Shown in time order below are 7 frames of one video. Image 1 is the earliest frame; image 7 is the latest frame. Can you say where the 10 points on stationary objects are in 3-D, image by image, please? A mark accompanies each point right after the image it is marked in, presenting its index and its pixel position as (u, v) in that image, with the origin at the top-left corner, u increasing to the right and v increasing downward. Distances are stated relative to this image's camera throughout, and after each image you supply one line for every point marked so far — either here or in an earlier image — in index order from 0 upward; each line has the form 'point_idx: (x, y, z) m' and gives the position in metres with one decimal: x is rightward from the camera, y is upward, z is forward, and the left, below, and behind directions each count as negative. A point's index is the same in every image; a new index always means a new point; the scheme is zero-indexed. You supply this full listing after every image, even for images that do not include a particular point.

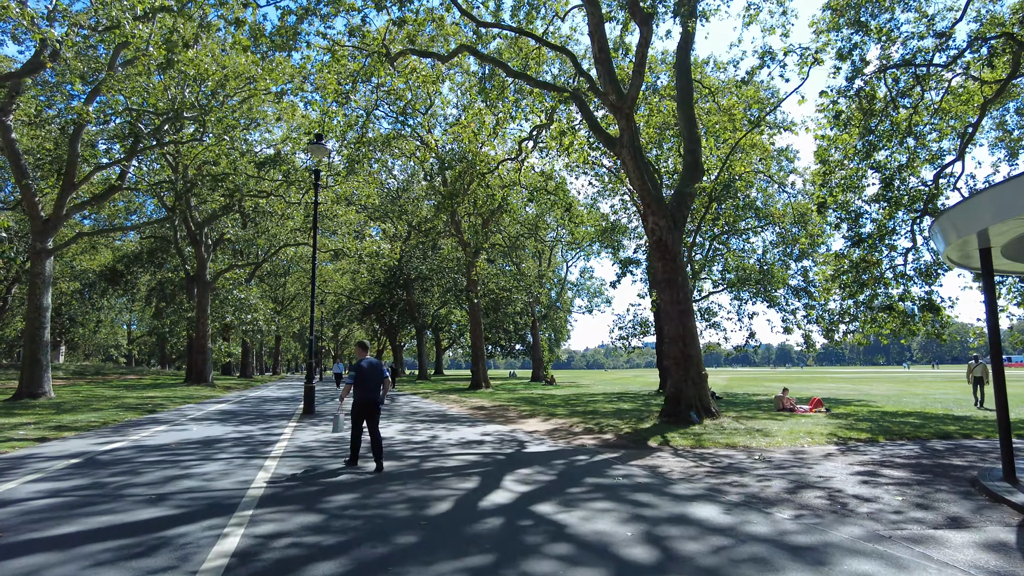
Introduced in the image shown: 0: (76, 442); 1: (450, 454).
0: (-7.3, -2.6, +10.0) m
1: (-0.9, -2.5, +8.9) m
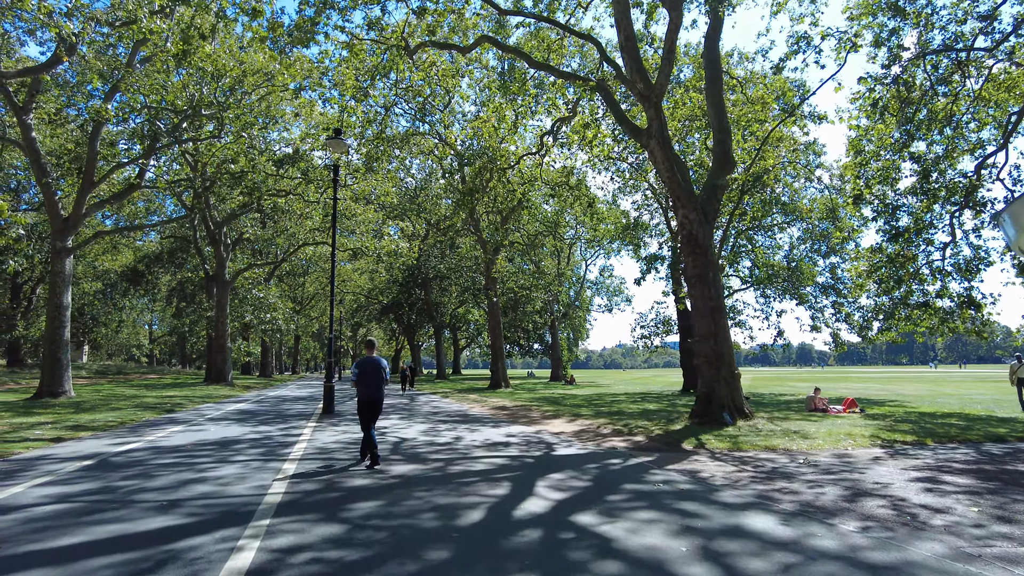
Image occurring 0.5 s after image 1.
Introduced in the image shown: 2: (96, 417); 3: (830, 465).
0: (-6.9, -2.5, +9.8) m
1: (-0.5, -2.4, +8.5) m
2: (-9.9, -3.1, +14.2) m
3: (+4.6, -2.5, +8.6) m
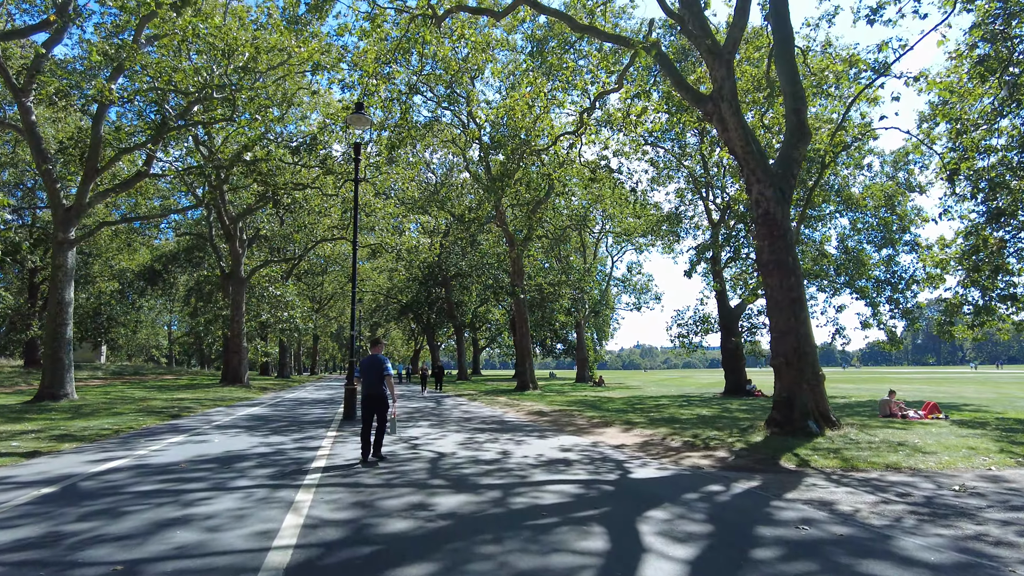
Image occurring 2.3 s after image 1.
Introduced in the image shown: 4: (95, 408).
0: (-6.0, -2.3, +8.2) m
1: (+0.3, -2.2, +6.7) m
2: (-8.9, -2.9, +12.7) m
3: (+5.4, -2.3, +6.7) m
4: (-11.6, -3.3, +16.6) m
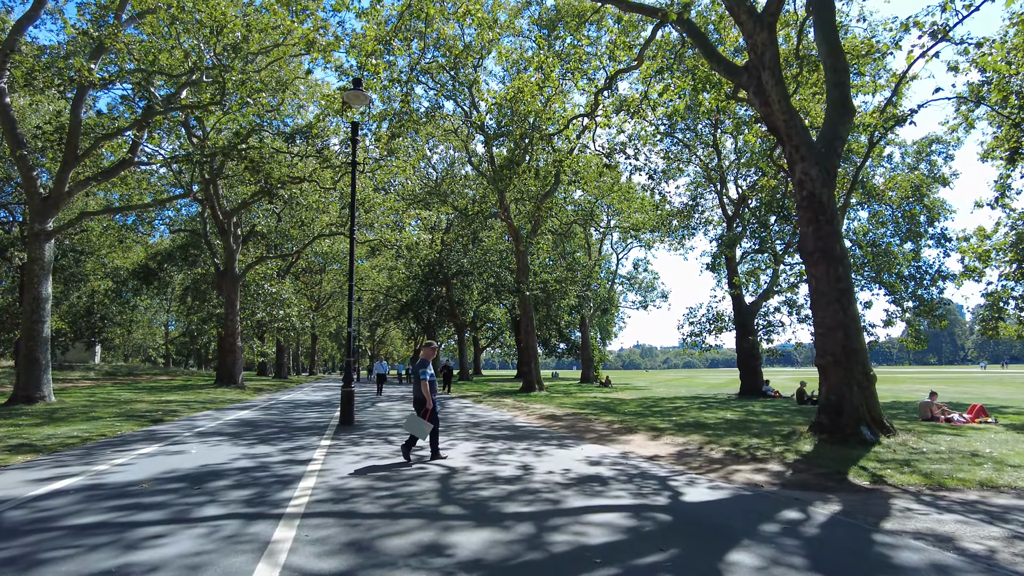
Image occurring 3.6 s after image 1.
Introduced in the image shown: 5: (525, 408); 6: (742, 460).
0: (-5.8, -2.2, +6.9) m
1: (+0.6, -2.0, +5.4) m
2: (-8.7, -2.7, +11.5) m
3: (+5.6, -2.1, +5.4) m
4: (-11.3, -3.2, +15.3) m
5: (+0.4, -3.8, +19.0) m
6: (+3.4, -2.5, +8.7) m
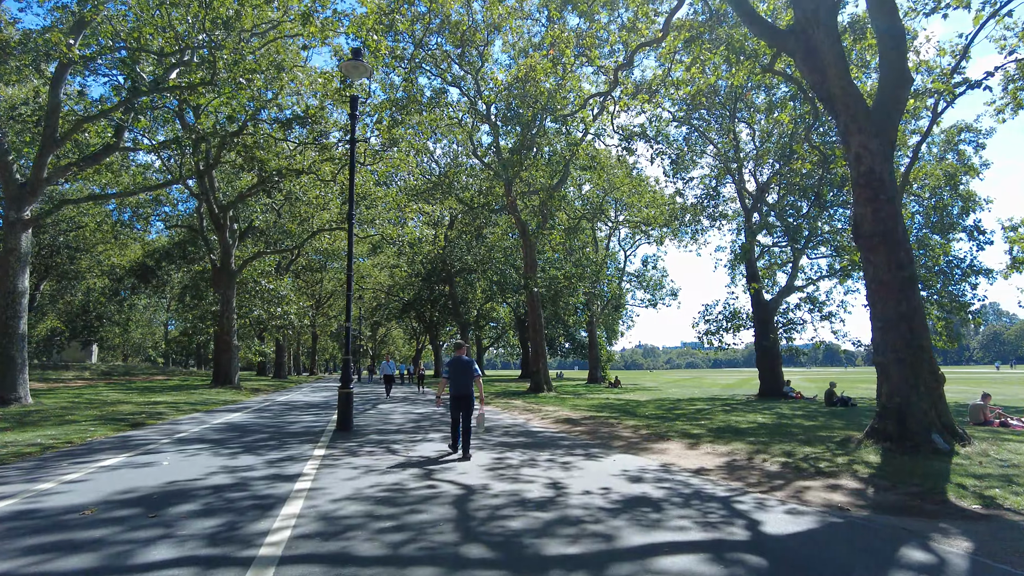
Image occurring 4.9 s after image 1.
0: (-5.5, -2.0, +5.7) m
1: (+0.9, -1.8, +4.2) m
2: (-8.3, -2.5, +10.2) m
3: (+5.9, -1.9, +4.1) m
4: (-11.0, -3.0, +14.1) m
5: (+0.7, -3.6, +17.7) m
6: (+3.7, -2.3, +7.5) m
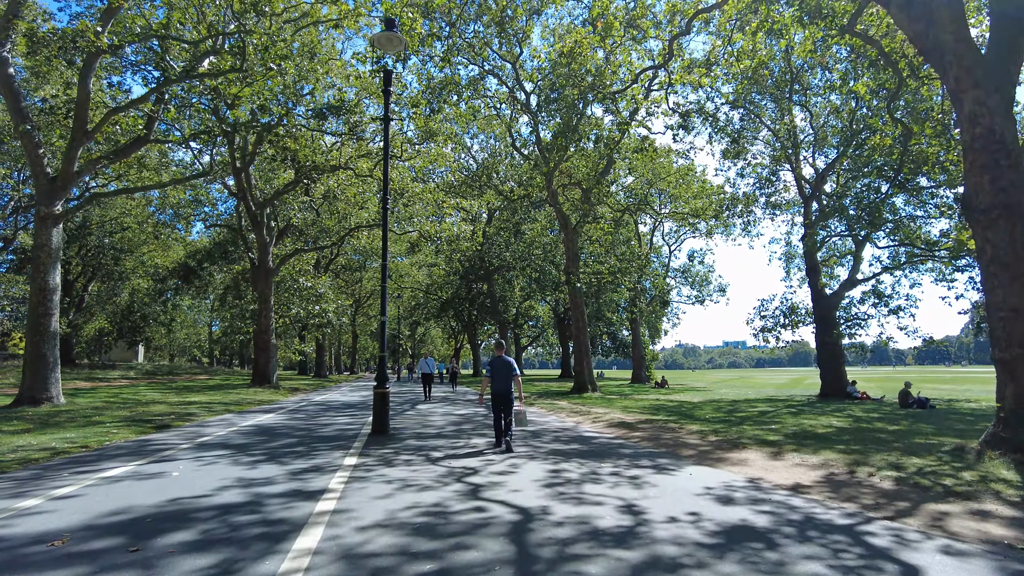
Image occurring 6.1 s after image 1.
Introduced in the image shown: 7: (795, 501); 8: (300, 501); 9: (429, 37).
0: (-4.9, -1.8, +4.8) m
1: (+1.3, -1.6, +2.9) m
2: (-7.5, -2.4, +9.5) m
3: (+6.4, -1.7, +2.6) m
4: (-9.9, -2.9, +13.6) m
5: (+2.0, -3.4, +16.5) m
6: (+4.3, -2.1, +6.1) m
7: (+2.9, -2.1, +6.2) m
8: (-1.9, -1.9, +5.4) m
9: (-2.8, +8.2, +19.6) m
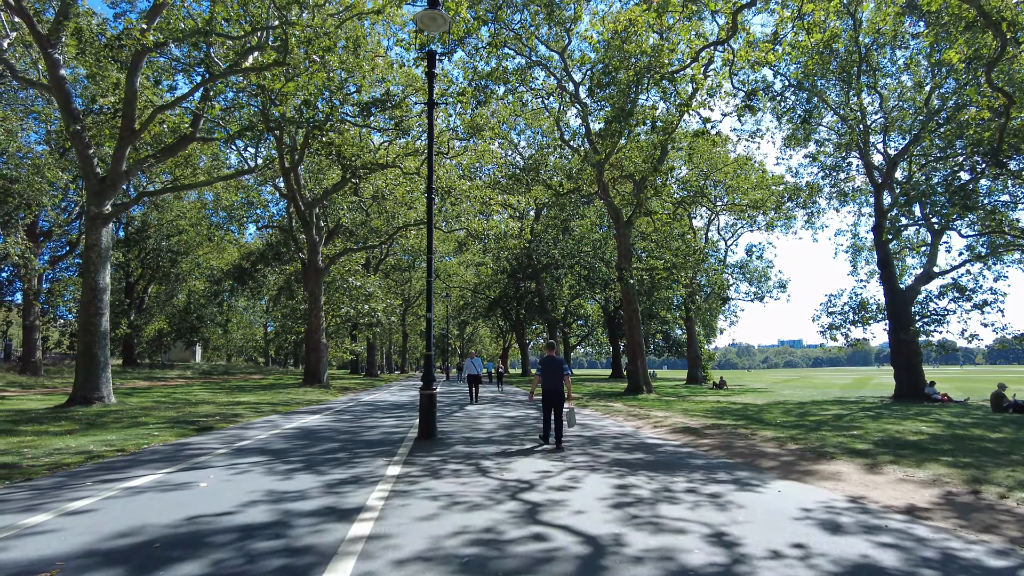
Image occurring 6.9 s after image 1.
0: (-4.5, -1.8, +4.4) m
1: (+1.6, -1.5, +2.0) m
2: (-6.7, -2.4, +9.3) m
3: (+6.6, -1.5, +1.3) m
4: (-8.8, -2.9, +13.5) m
5: (+3.4, -3.3, +15.5) m
6: (+4.8, -1.9, +4.9) m
7: (+3.5, -2.0, +5.1) m
8: (-1.4, -1.8, +4.7) m
9: (-1.3, +8.3, +18.9) m
